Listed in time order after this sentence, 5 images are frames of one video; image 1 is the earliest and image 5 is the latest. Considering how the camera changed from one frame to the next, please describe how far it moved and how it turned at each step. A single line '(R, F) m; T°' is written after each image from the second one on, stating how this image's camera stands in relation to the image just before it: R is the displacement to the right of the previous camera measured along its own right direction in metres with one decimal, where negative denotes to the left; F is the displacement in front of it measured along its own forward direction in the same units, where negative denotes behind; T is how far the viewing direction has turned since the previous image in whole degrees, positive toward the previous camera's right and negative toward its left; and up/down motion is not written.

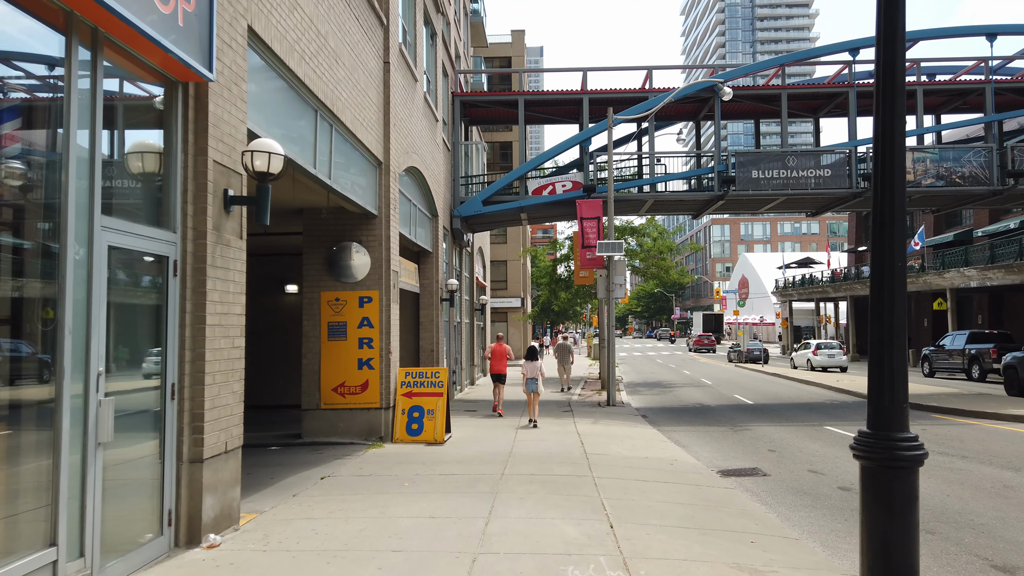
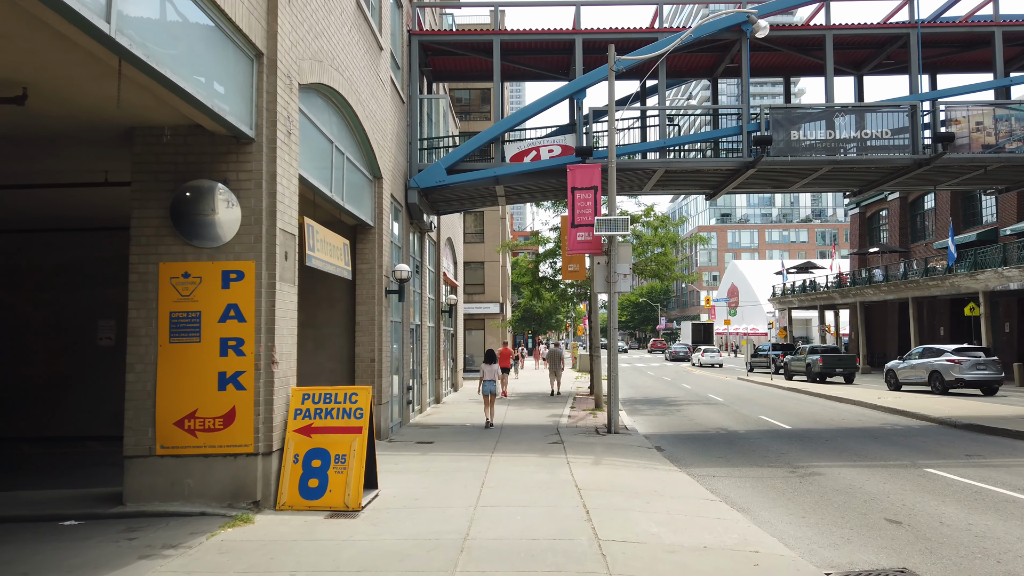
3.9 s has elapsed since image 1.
(+0.2, +4.8) m; +1°
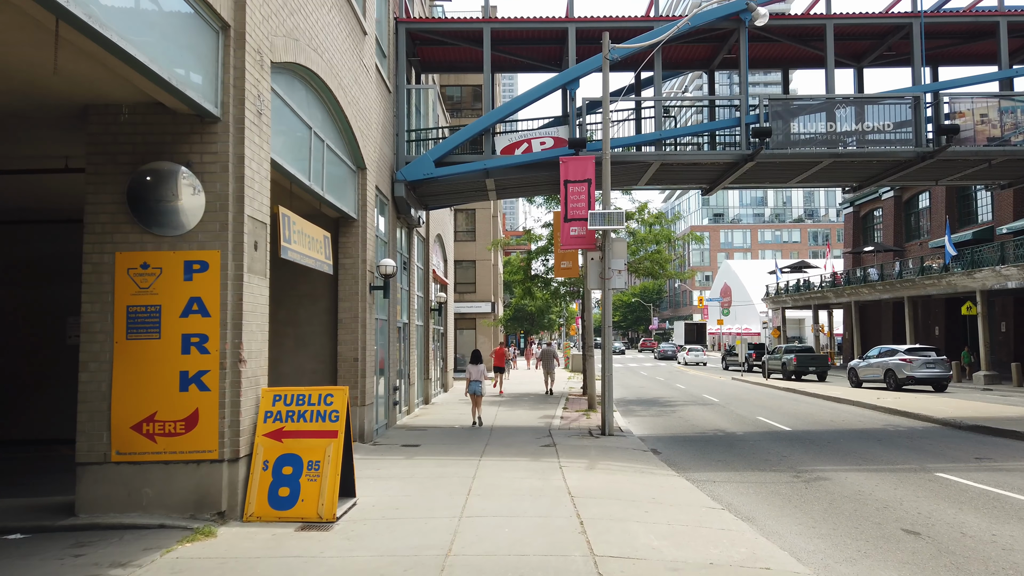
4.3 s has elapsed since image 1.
(0.0, +0.6) m; +1°
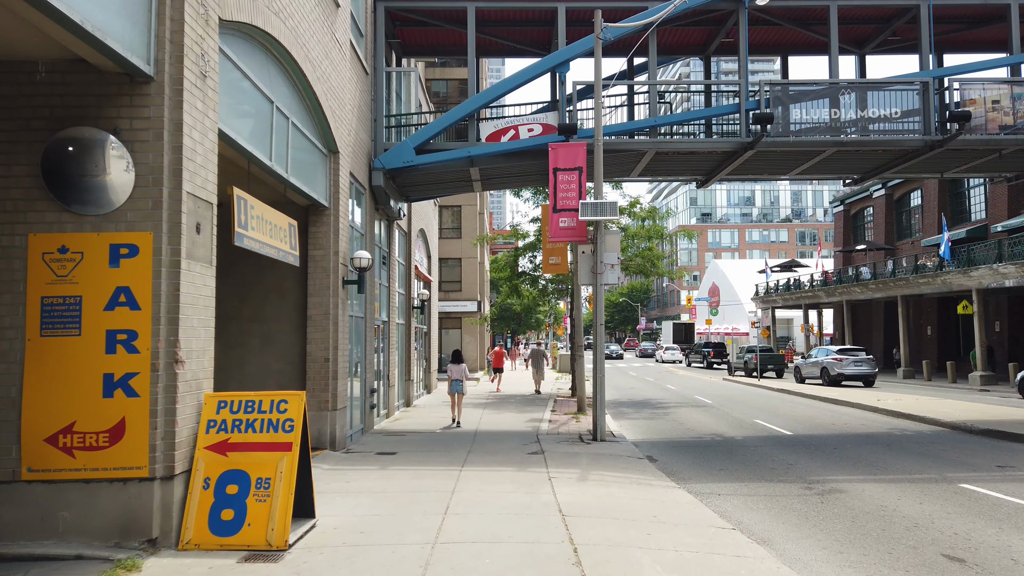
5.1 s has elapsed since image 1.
(0.0, +1.0) m; +1°
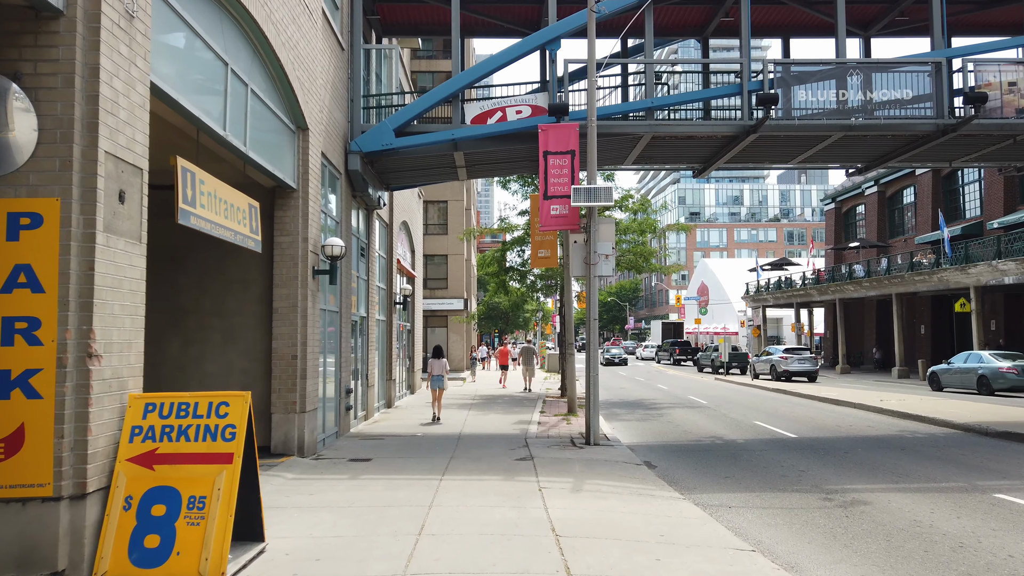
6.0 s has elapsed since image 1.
(0.0, +1.0) m; +1°
